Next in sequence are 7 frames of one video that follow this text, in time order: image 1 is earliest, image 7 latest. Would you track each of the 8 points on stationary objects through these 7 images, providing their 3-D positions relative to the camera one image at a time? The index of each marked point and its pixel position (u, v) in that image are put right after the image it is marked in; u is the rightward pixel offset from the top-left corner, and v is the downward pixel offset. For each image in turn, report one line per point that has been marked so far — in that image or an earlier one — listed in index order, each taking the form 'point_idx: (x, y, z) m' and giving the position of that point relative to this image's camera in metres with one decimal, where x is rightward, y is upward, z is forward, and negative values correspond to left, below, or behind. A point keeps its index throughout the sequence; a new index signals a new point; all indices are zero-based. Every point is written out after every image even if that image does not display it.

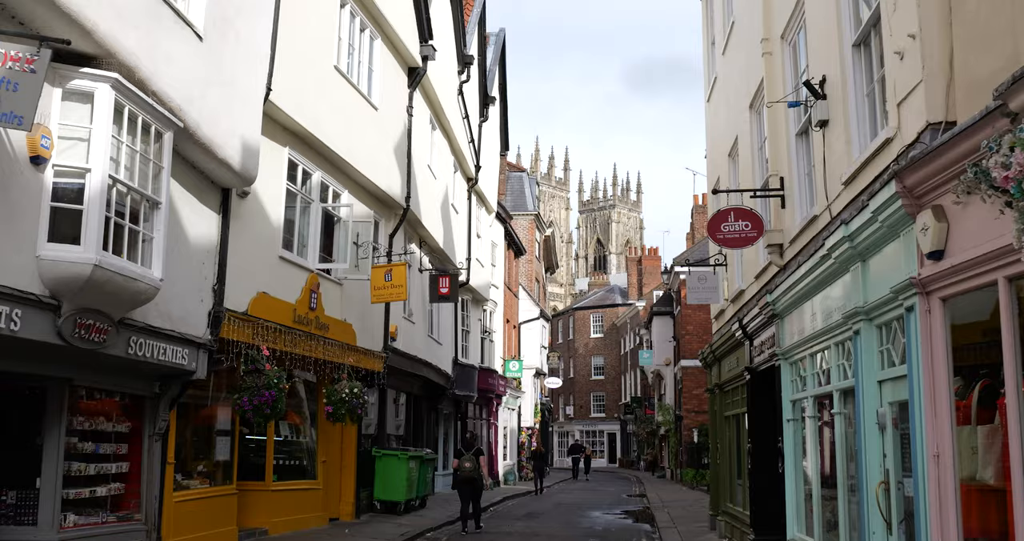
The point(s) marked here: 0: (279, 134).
0: (-2.7, +1.6, +13.3) m
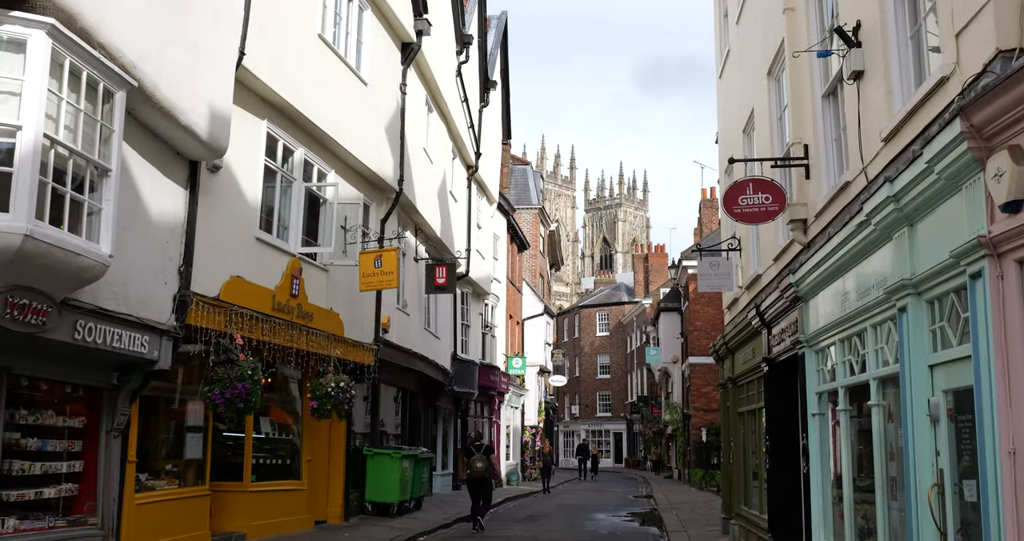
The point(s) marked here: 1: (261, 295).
0: (-2.7, +1.7, +12.2) m
1: (-2.7, -0.3, +12.4) m
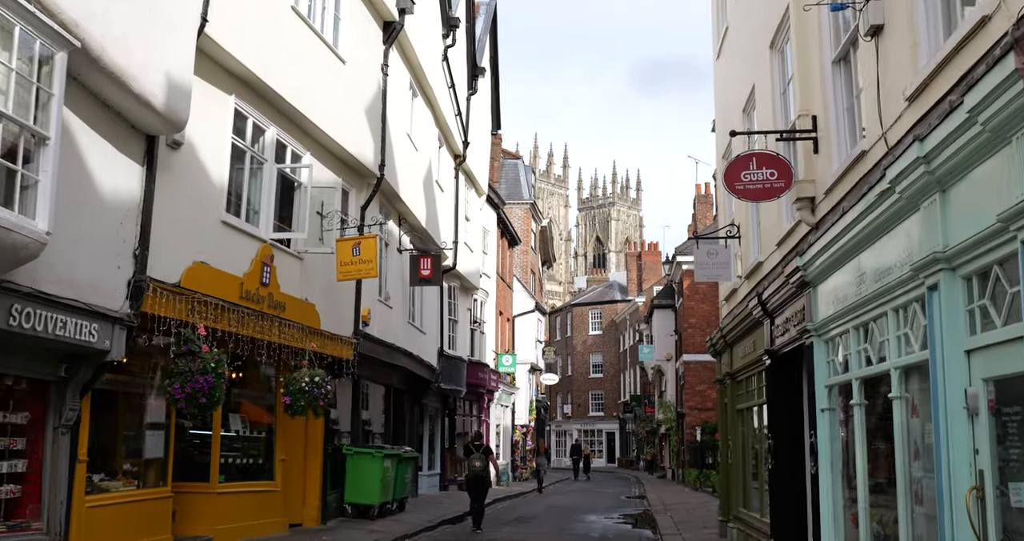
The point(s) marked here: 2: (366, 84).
0: (-2.9, +1.9, +11.4) m
1: (-2.8, -0.1, +11.5) m
2: (-2.0, +2.5, +15.5) m
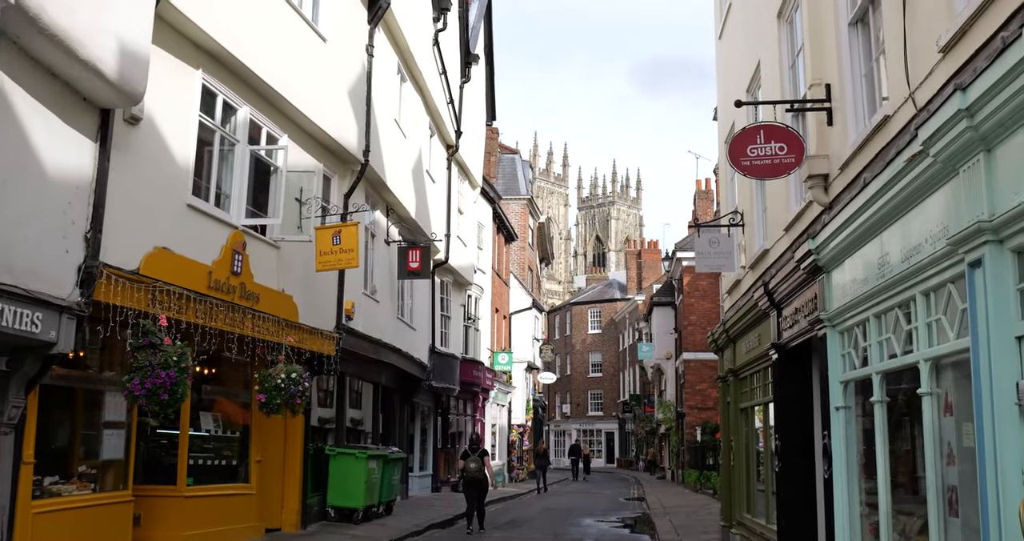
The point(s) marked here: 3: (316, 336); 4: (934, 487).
0: (-3.0, +2.0, +10.6) m
1: (-2.9, 0.0, +10.7) m
2: (-2.1, +2.6, +14.7) m
3: (-2.3, -0.8, +13.7) m
4: (+2.1, -1.1, +5.8) m
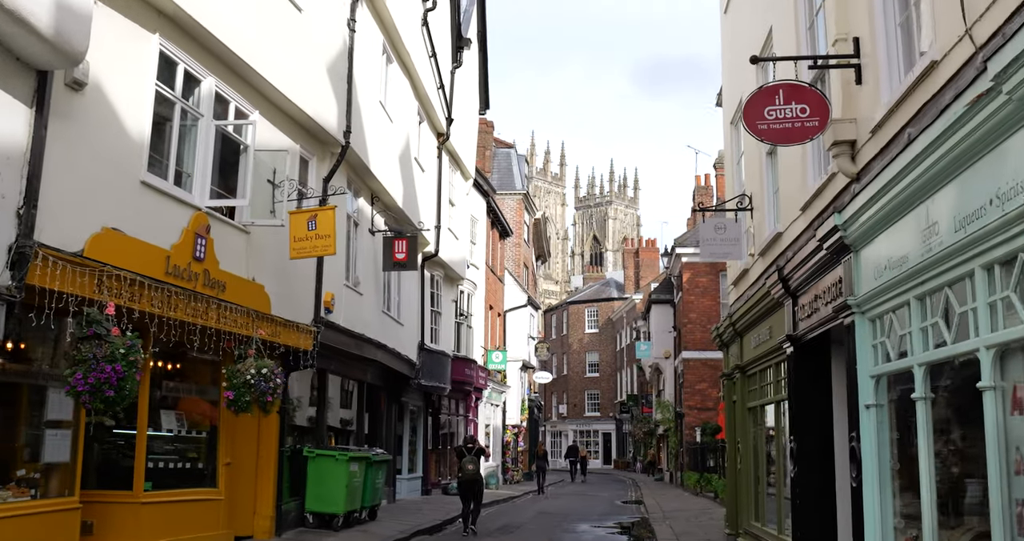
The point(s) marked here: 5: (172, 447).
0: (-3.1, +2.1, +9.6) m
1: (-3.0, +0.1, +9.7) m
2: (-2.2, +2.7, +13.7) m
3: (-2.4, -0.6, +12.8) m
4: (+2.0, -1.0, +4.8) m
5: (-3.3, -1.7, +11.4) m
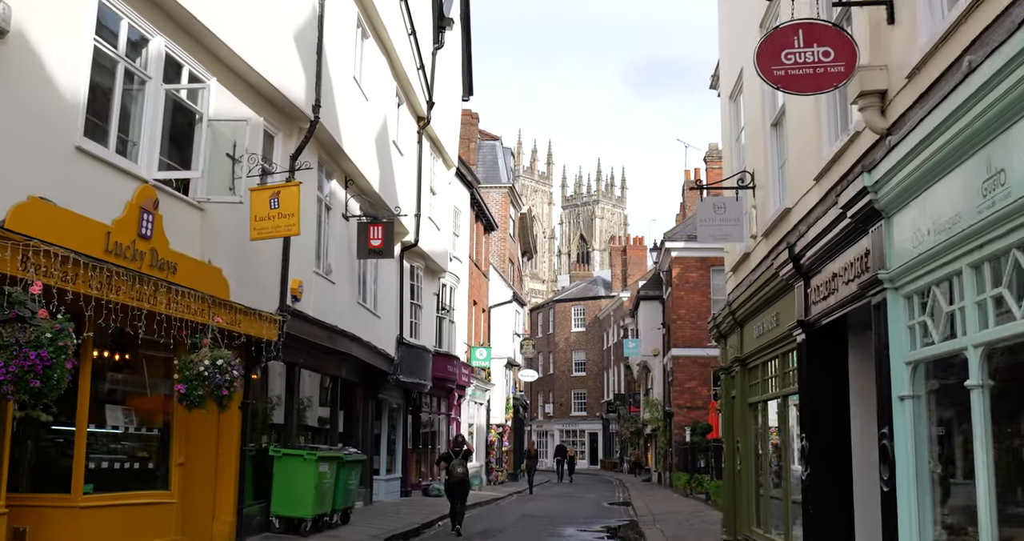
0: (-3.2, +2.3, +8.6) m
1: (-3.2, +0.3, +8.7) m
2: (-2.4, +2.9, +12.7) m
3: (-2.6, -0.5, +11.7) m
4: (+1.9, -0.8, +3.8) m
5: (-3.5, -1.5, +10.3) m
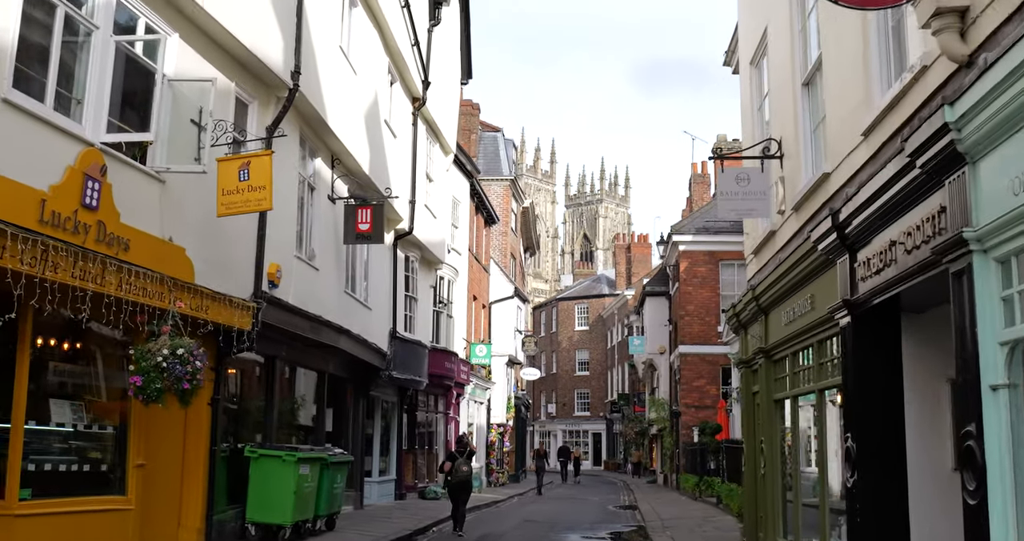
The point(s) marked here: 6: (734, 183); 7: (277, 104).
0: (-3.2, +2.5, +7.4) m
1: (-3.2, +0.5, +7.5) m
2: (-2.4, +3.1, +11.5) m
3: (-2.6, -0.3, +10.5) m
4: (+1.9, -0.6, +2.6) m
5: (-3.5, -1.4, +9.1) m
6: (+1.8, +0.7, +9.5) m
7: (-2.4, +1.7, +12.2) m
